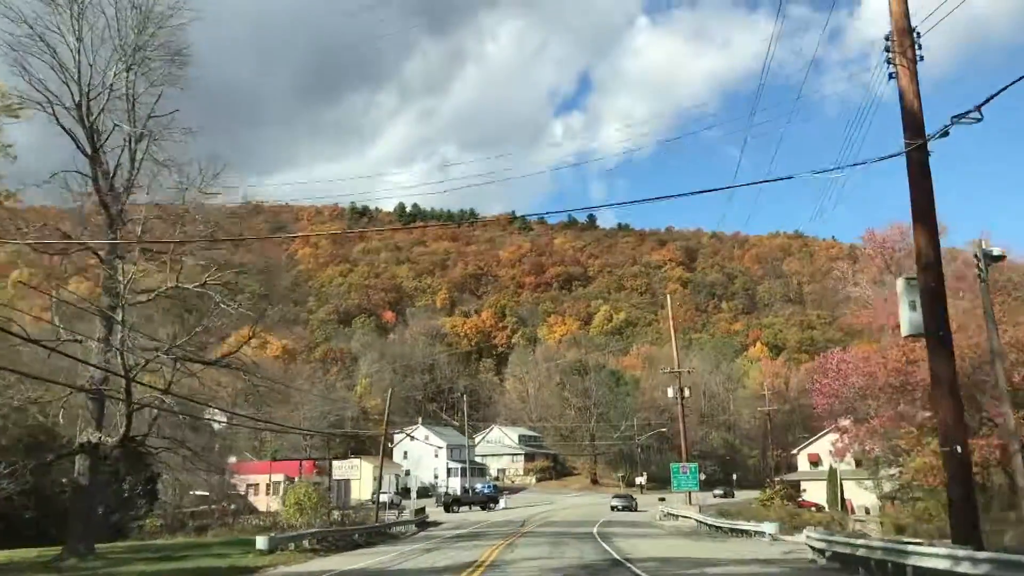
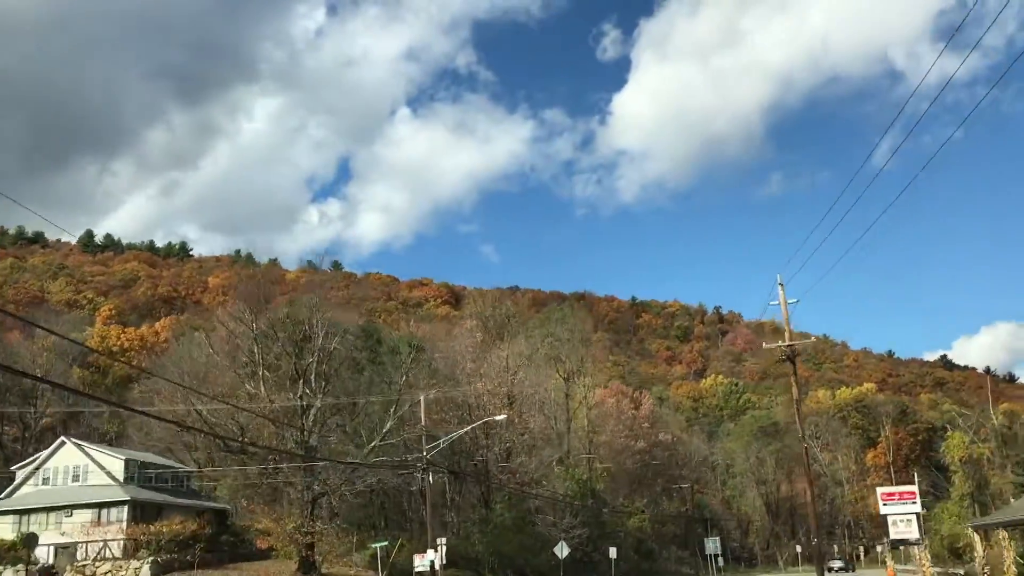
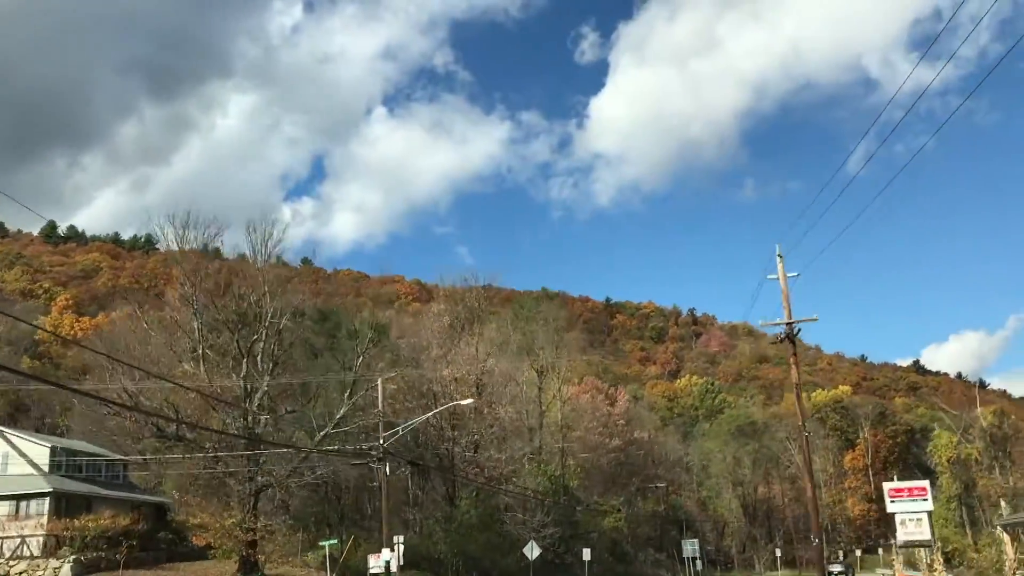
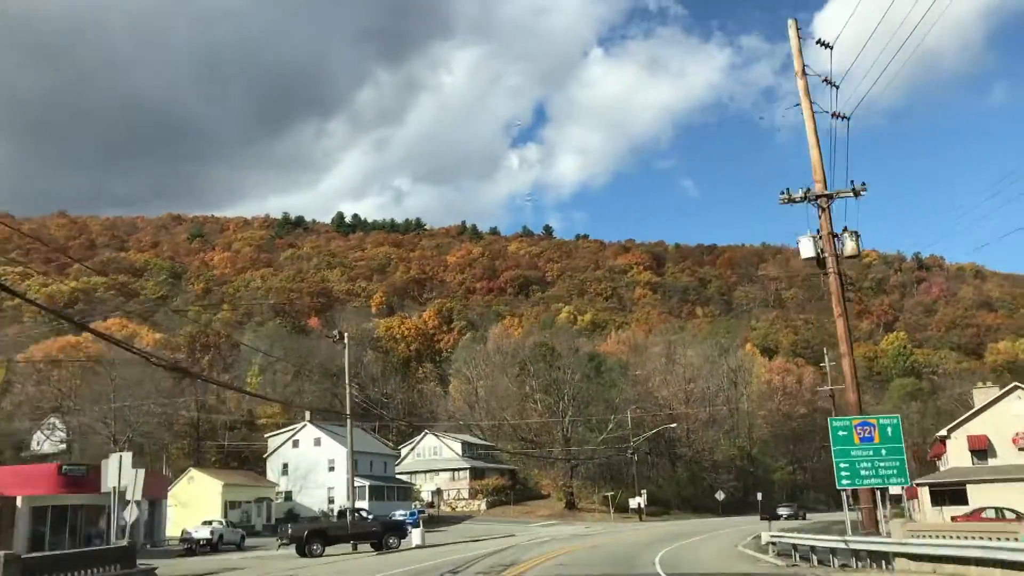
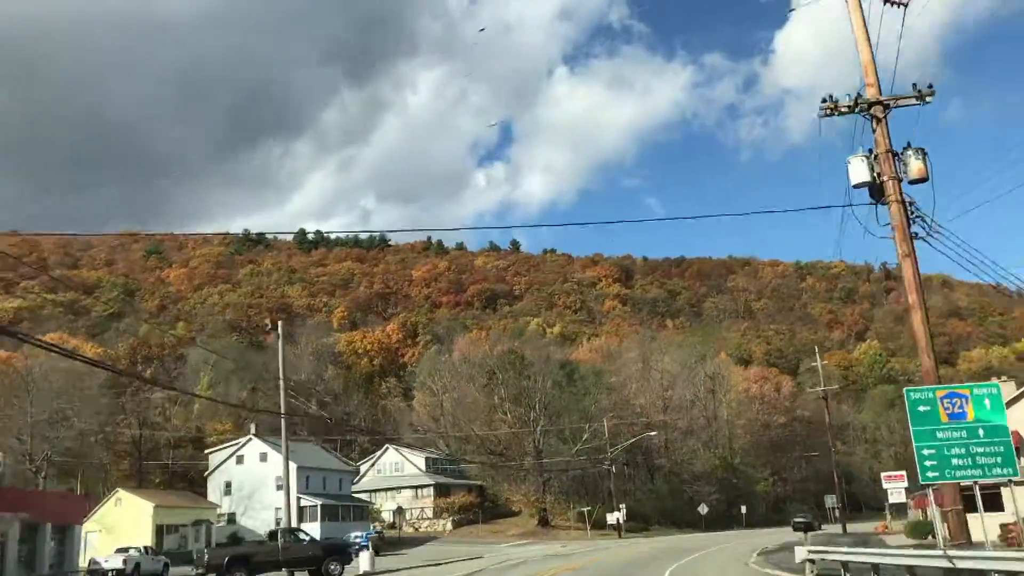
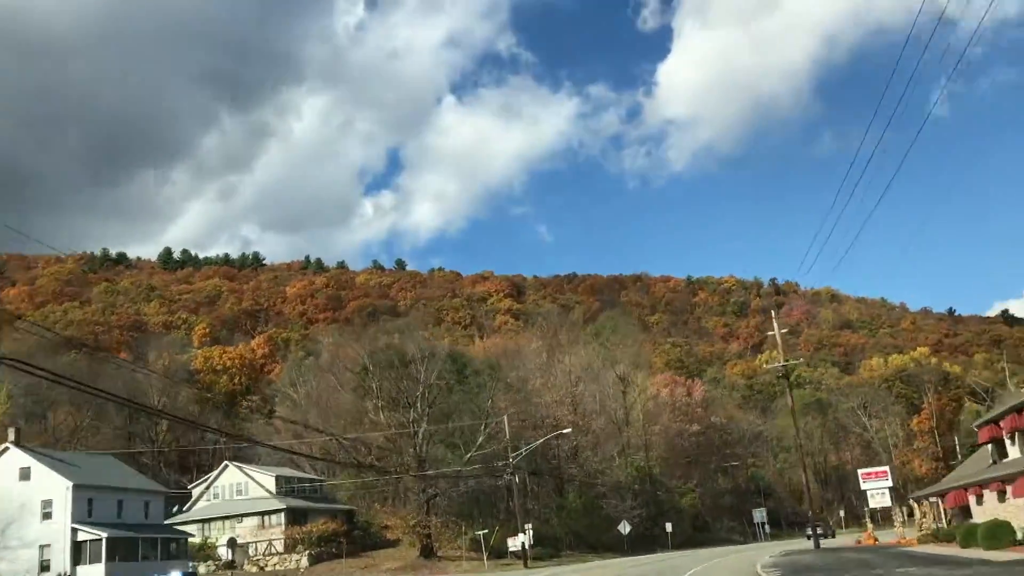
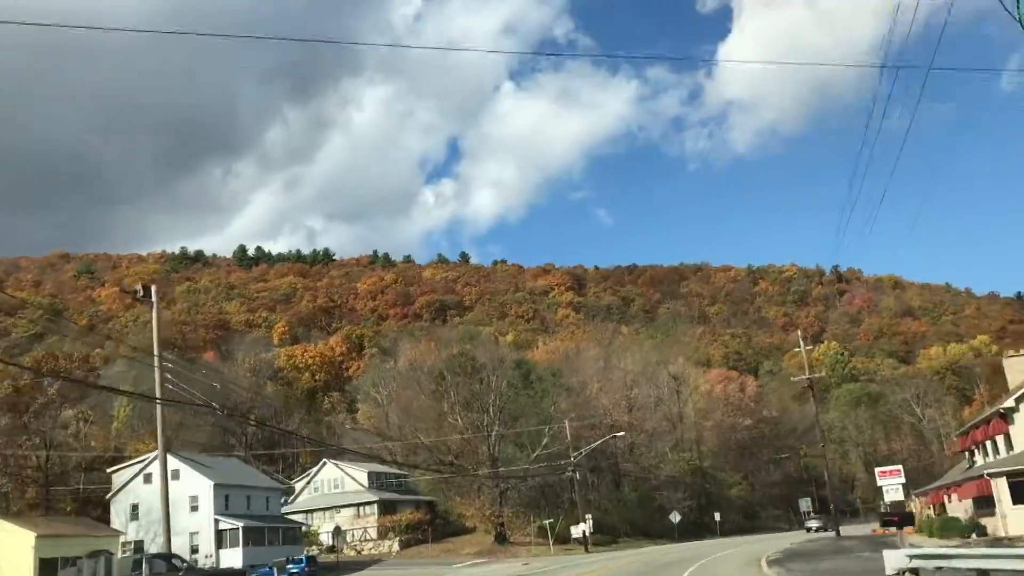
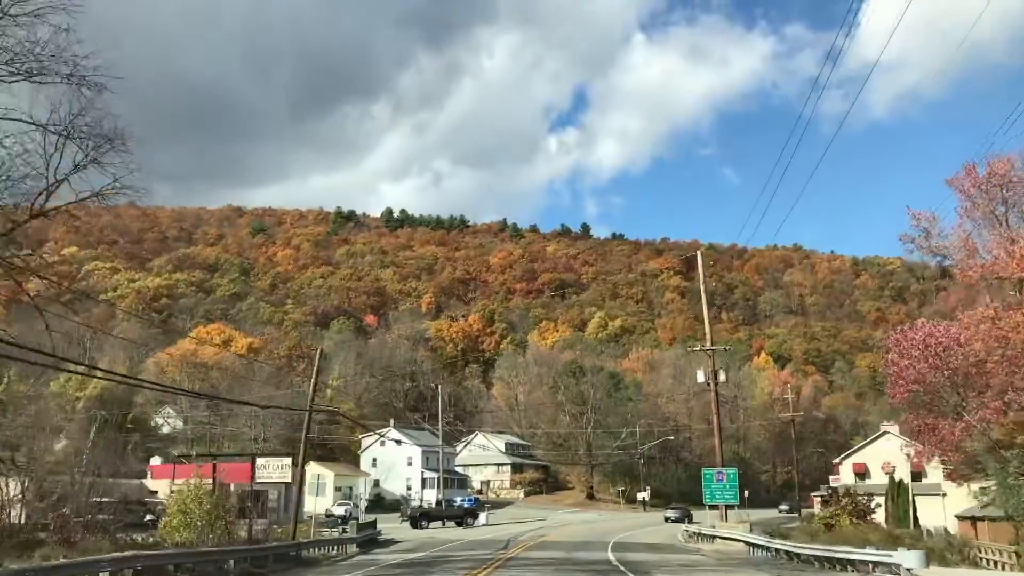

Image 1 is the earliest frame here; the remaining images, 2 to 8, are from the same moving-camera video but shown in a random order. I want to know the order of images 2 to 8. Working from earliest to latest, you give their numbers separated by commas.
8, 4, 5, 7, 6, 2, 3
